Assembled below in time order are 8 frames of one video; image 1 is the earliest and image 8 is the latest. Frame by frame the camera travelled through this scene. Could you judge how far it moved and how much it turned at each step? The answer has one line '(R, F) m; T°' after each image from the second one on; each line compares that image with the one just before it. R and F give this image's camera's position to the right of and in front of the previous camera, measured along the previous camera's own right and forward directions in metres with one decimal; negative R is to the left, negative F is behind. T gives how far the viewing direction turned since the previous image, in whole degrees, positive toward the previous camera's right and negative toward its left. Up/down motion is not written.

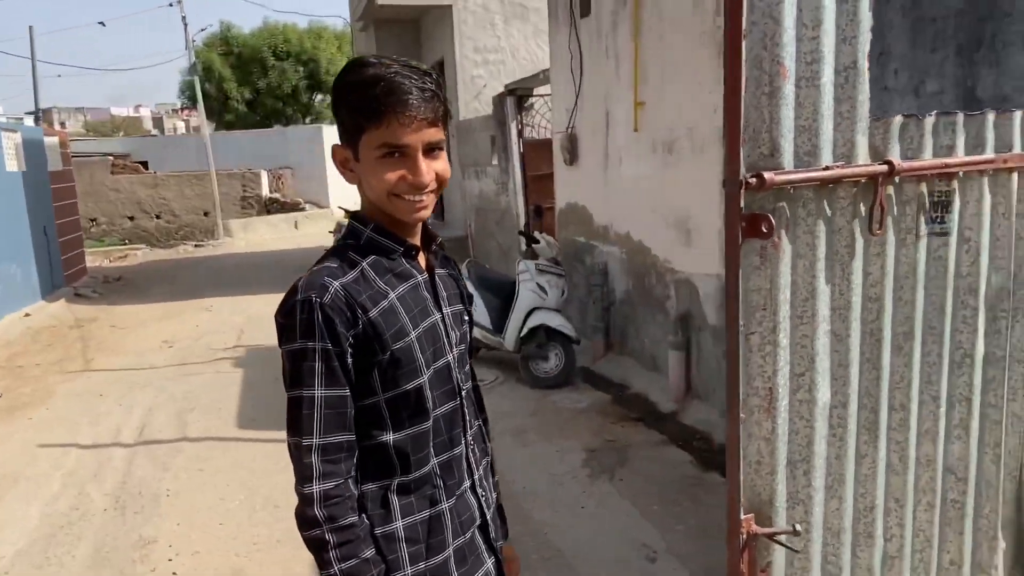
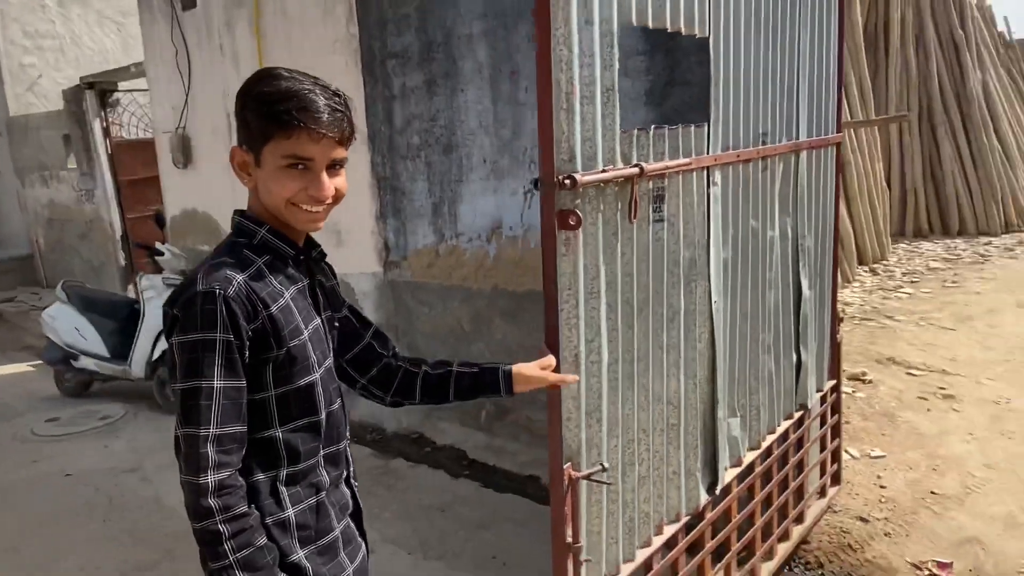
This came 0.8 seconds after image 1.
(-0.5, 0.0) m; +31°
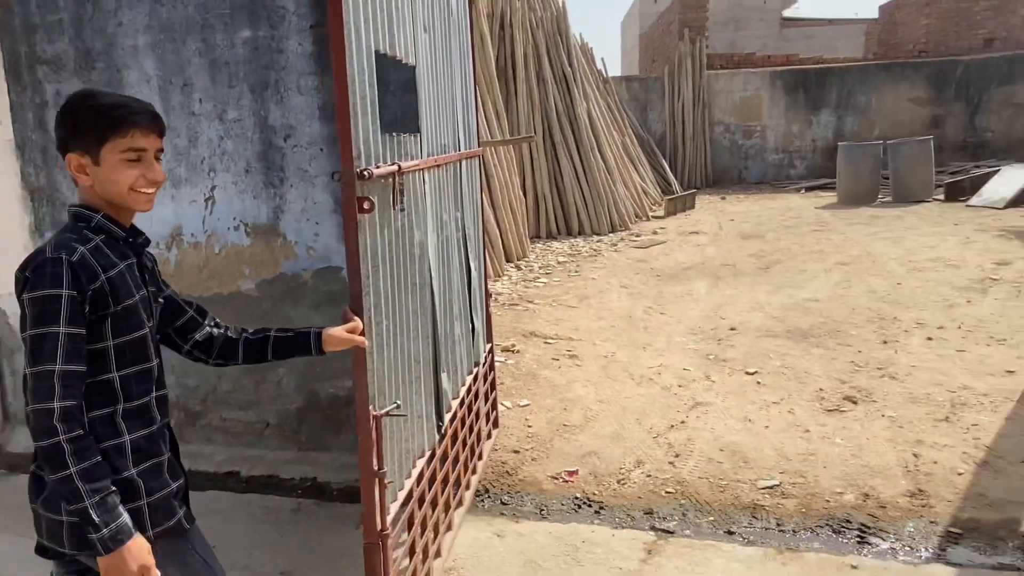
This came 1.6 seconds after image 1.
(-0.2, -0.5) m; +25°
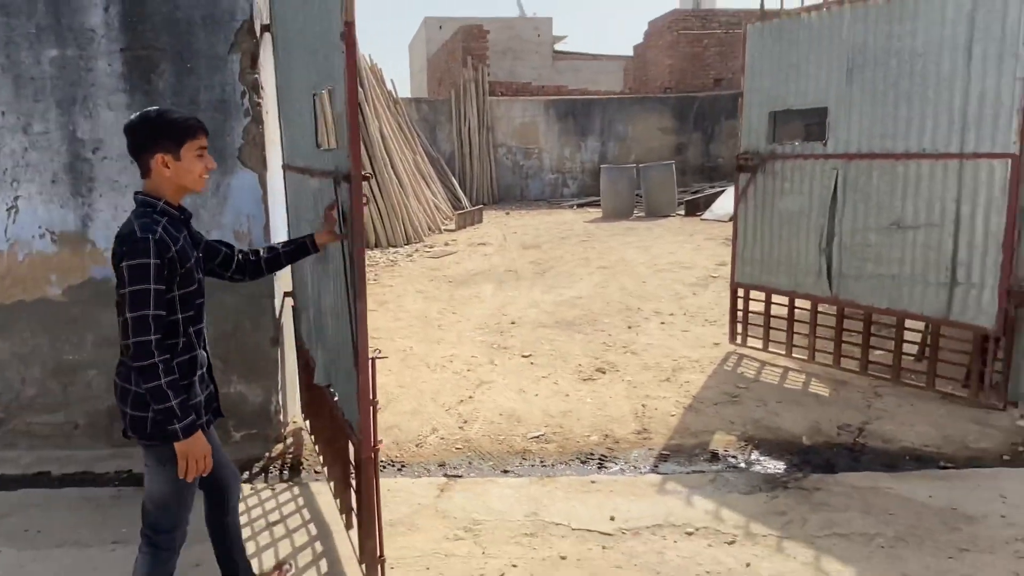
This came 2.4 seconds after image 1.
(-0.1, -0.7) m; +16°
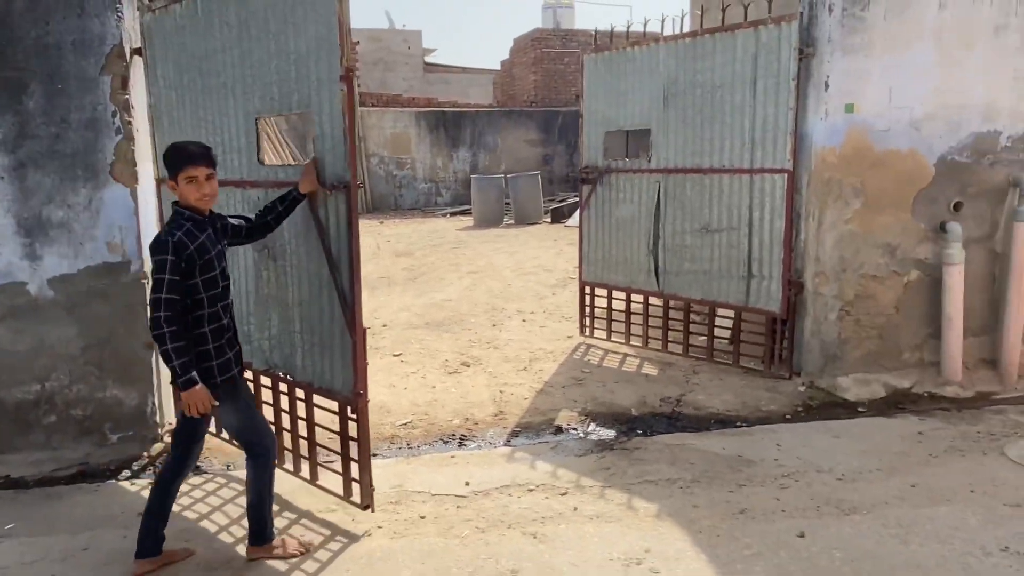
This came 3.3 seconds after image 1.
(+0.1, -0.5) m; +9°
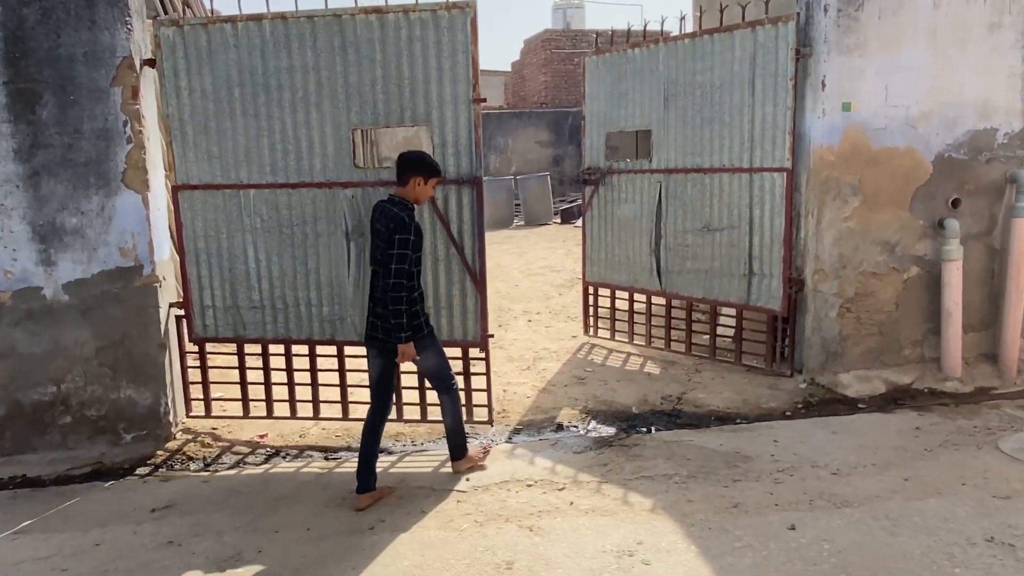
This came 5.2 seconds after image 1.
(+0.1, -0.1) m; -1°
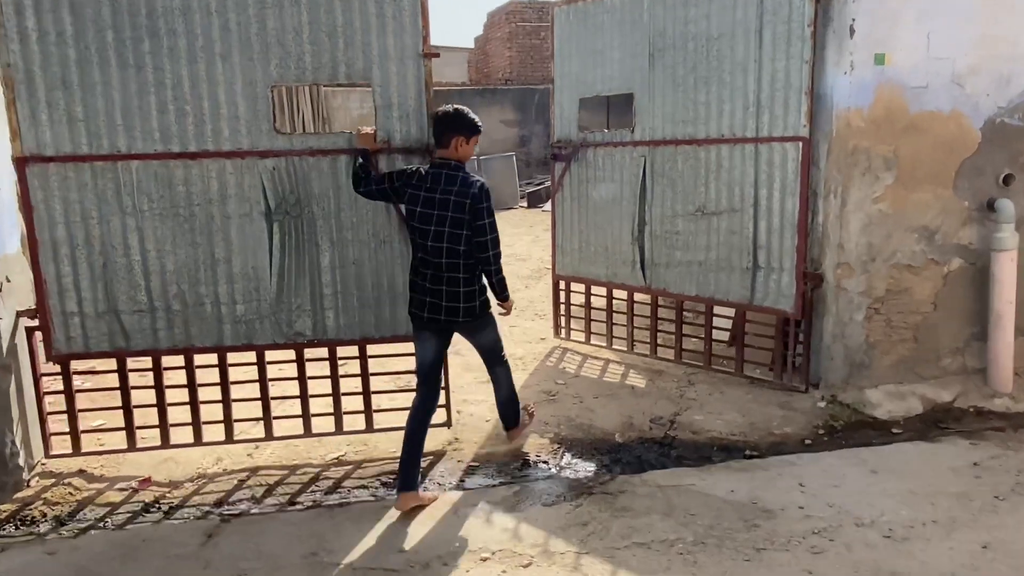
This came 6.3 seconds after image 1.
(+0.1, +1.0) m; +2°
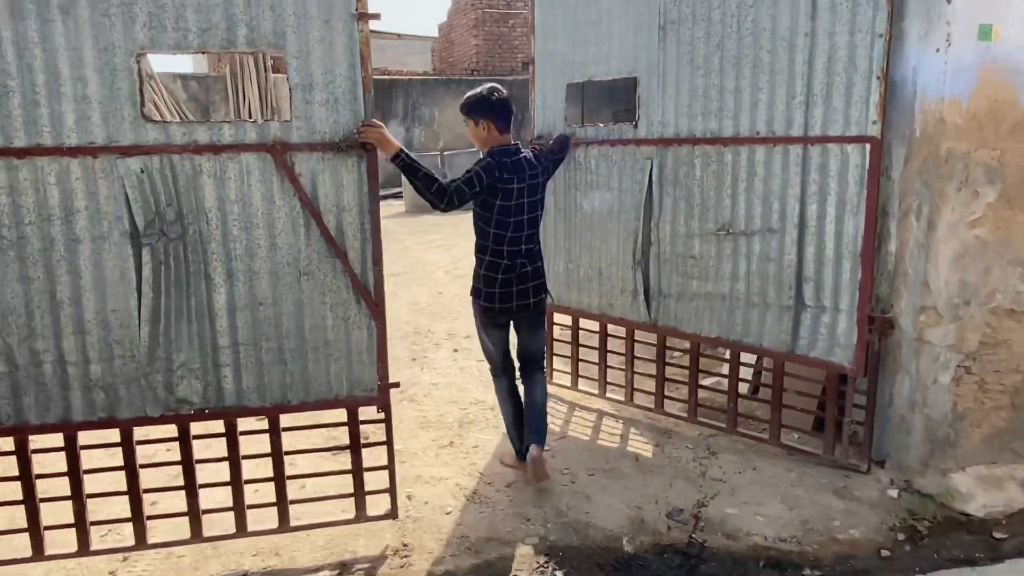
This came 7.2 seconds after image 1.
(0.0, +1.1) m; +3°
